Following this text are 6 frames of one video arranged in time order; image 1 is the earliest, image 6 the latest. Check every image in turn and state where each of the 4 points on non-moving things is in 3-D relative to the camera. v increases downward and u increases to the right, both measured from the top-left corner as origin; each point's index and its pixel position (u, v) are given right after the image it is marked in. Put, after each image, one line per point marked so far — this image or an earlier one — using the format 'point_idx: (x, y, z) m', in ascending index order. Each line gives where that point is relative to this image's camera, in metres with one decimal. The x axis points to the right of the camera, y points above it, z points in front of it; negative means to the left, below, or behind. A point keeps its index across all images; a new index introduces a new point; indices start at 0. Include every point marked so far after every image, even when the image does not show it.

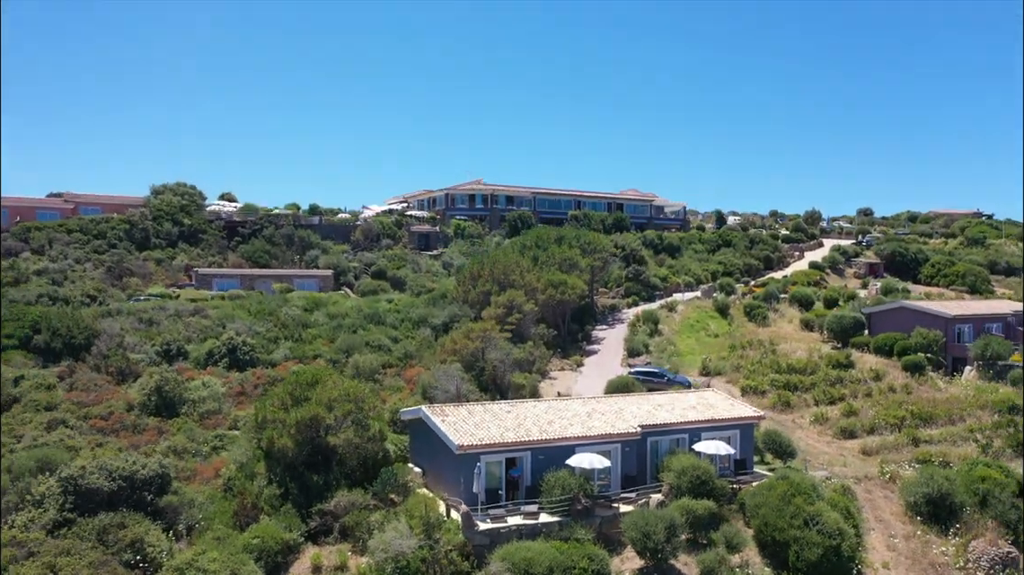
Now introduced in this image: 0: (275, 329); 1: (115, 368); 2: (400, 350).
0: (-4.3, -0.8, +15.4) m
1: (-6.1, -1.3, +13.0) m
2: (-2.0, -1.1, +15.1) m
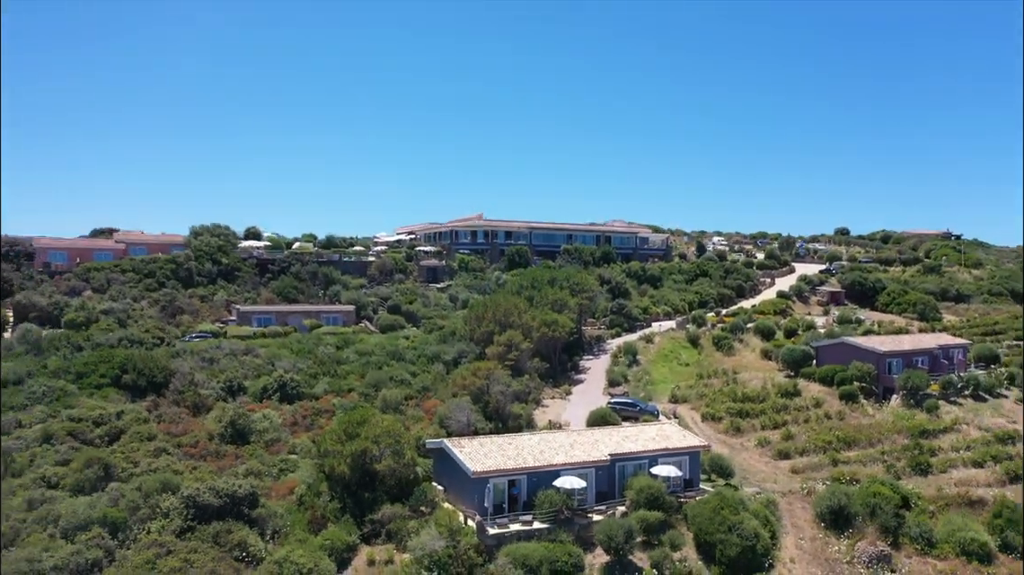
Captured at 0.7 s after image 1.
0: (-4.3, -1.8, +18.4) m
1: (-6.1, -2.2, +16.1) m
2: (-2.0, -2.1, +18.1) m
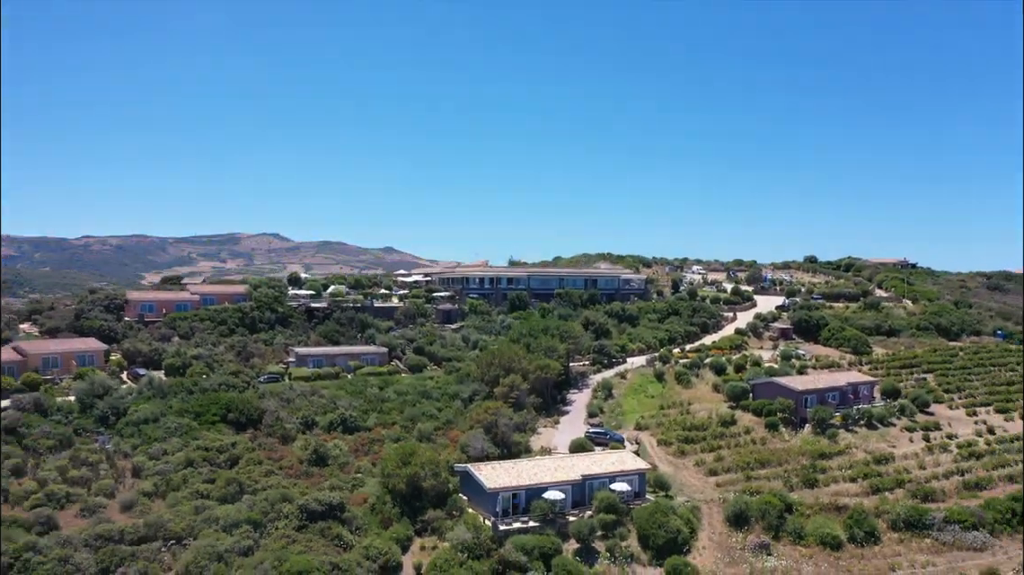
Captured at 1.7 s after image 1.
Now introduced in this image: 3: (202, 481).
0: (-4.3, -3.4, +24.3) m
1: (-6.1, -3.9, +22.0) m
2: (-1.9, -3.7, +24.0) m
3: (-7.1, -4.5, +19.3) m
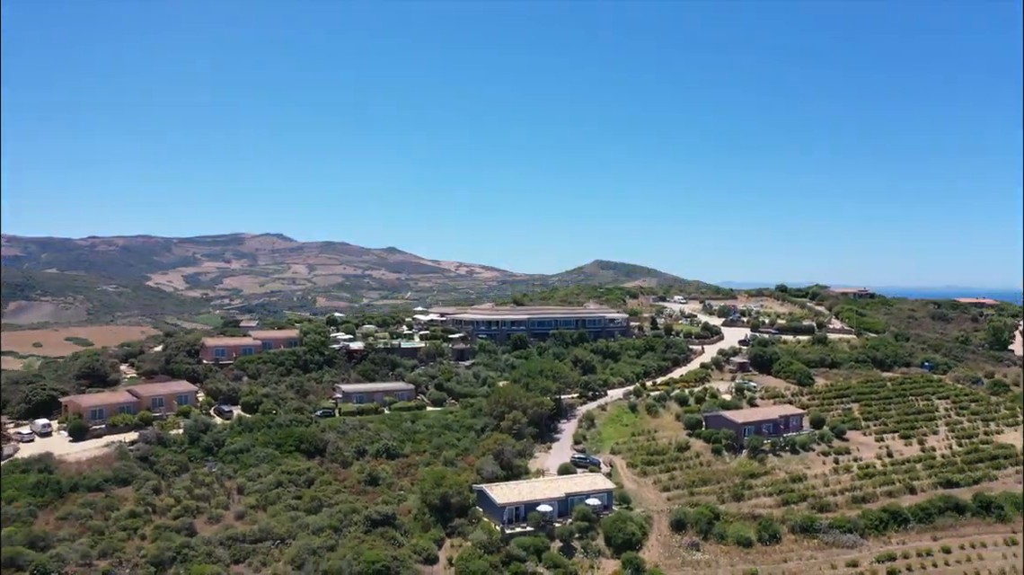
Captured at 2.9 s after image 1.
0: (-4.2, -5.6, +31.6) m
1: (-6.0, -6.1, +29.2) m
2: (-1.9, -5.9, +31.3) m
3: (-7.0, -6.7, +26.6) m
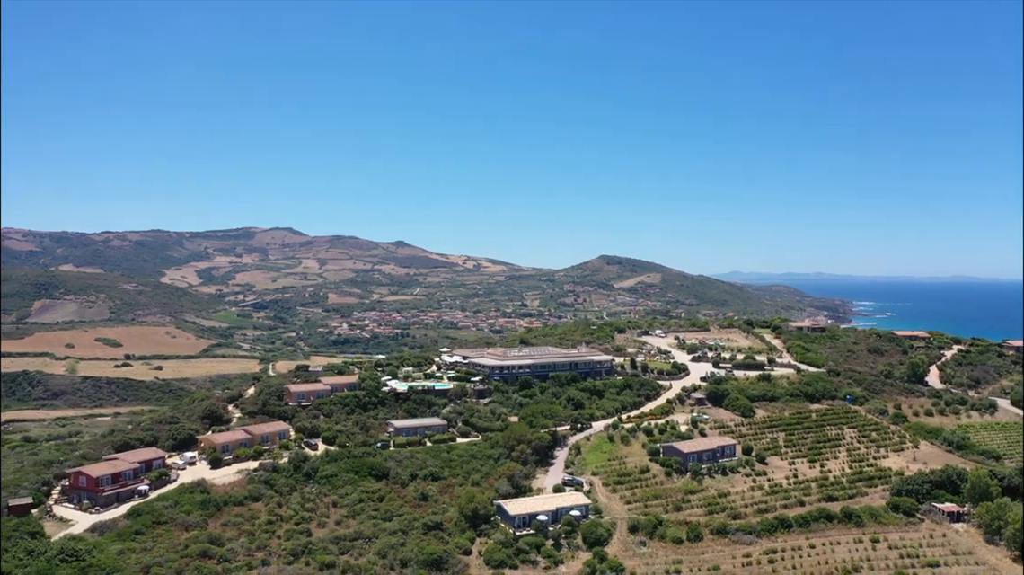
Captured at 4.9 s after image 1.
0: (-3.8, -9.3, +44.1) m
1: (-5.6, -9.8, +41.7) m
2: (-1.4, -9.6, +43.7) m
3: (-6.6, -10.4, +39.1) m
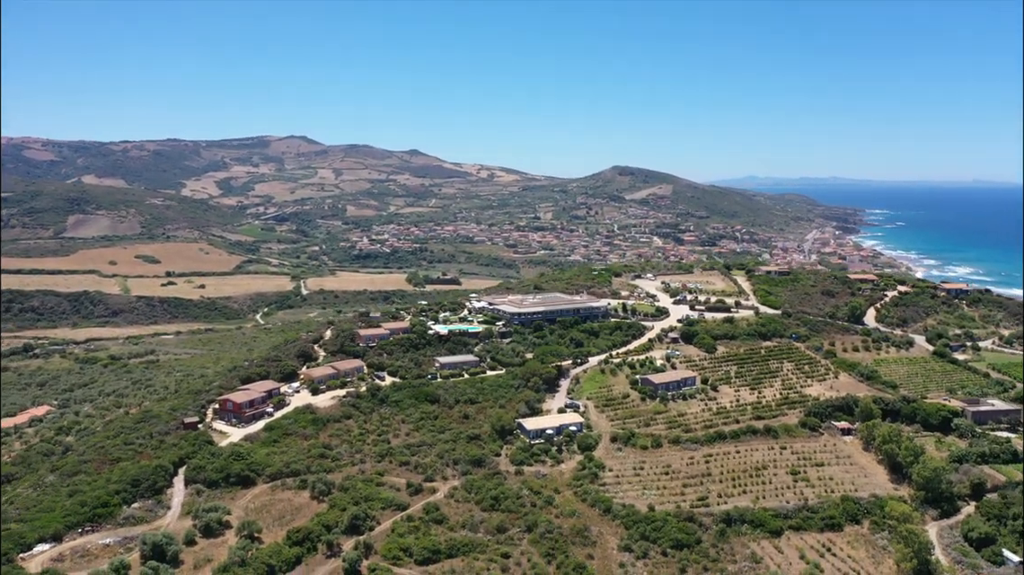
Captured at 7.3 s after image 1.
0: (-2.6, -7.5, +60.3) m
1: (-4.4, -8.2, +58.0) m
2: (-0.3, -7.8, +59.9) m
3: (-5.5, -9.1, +55.5) m
